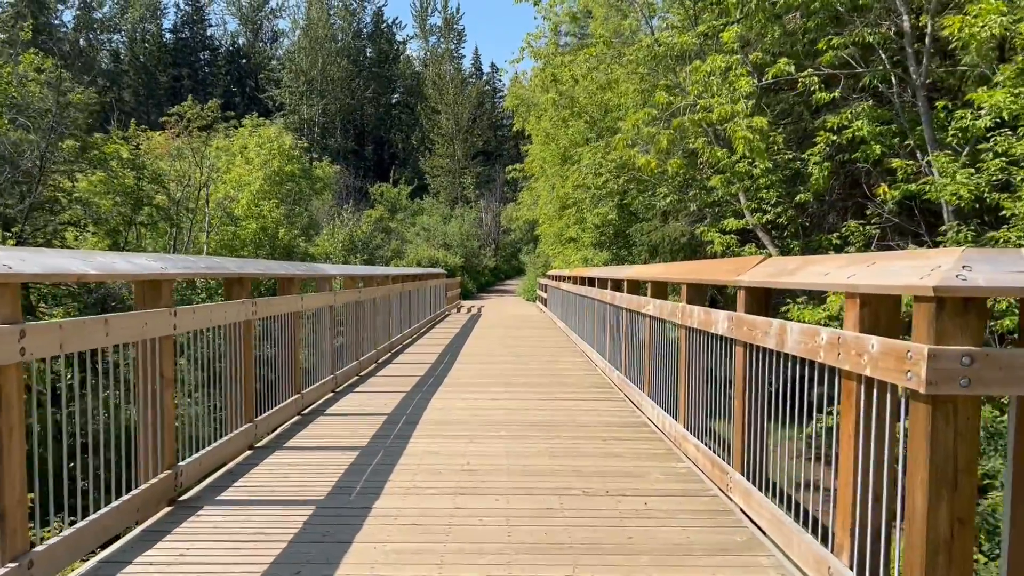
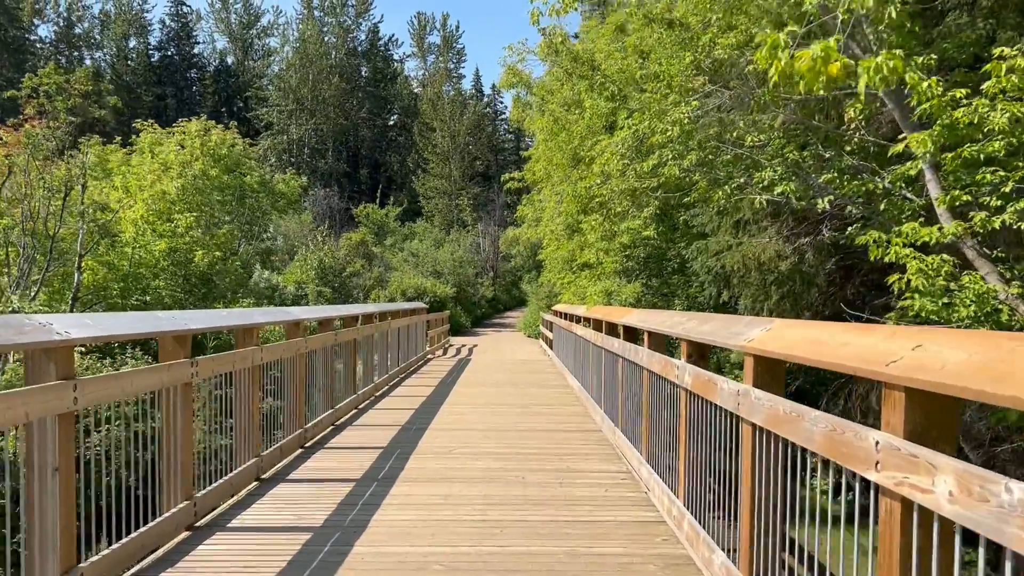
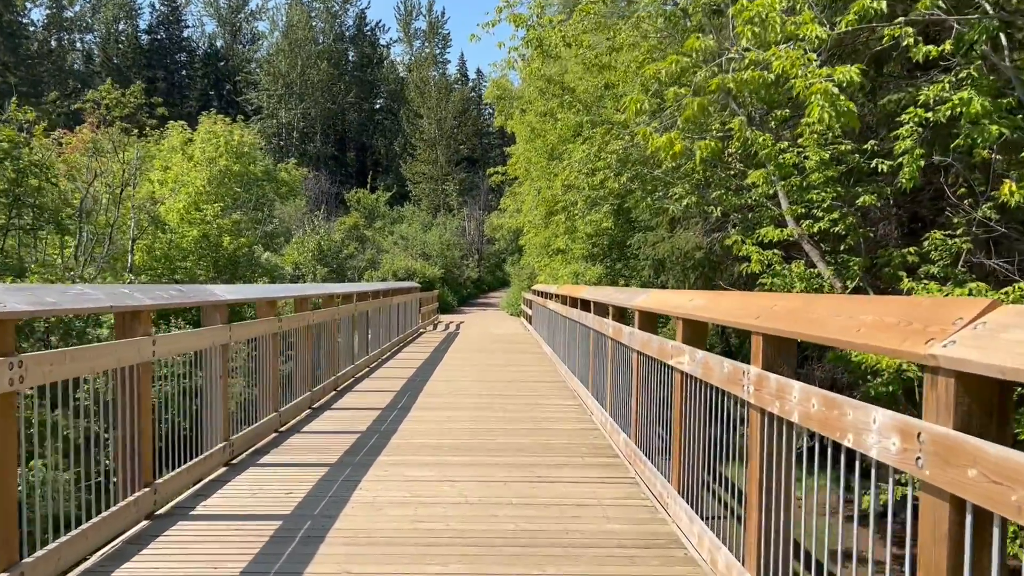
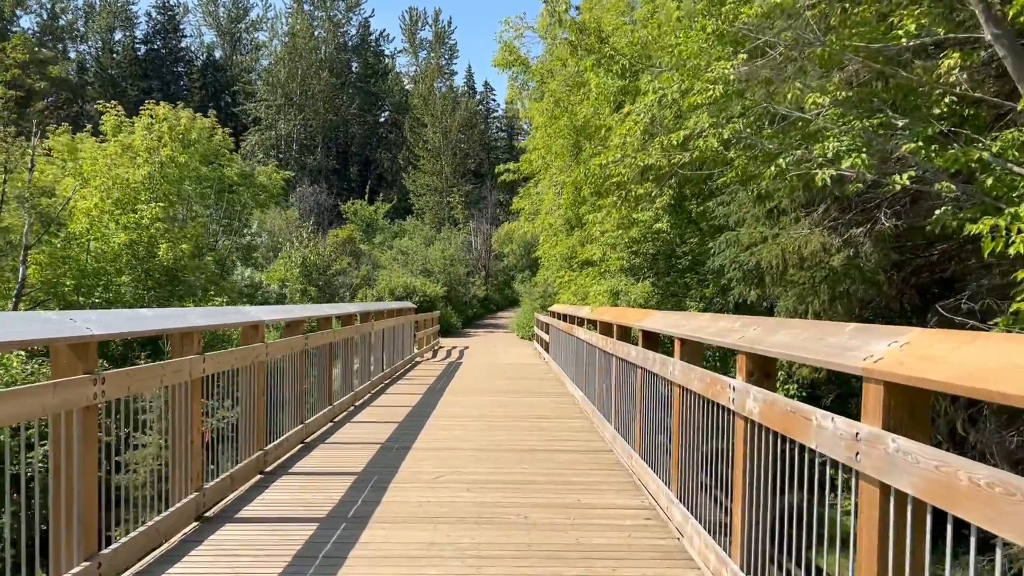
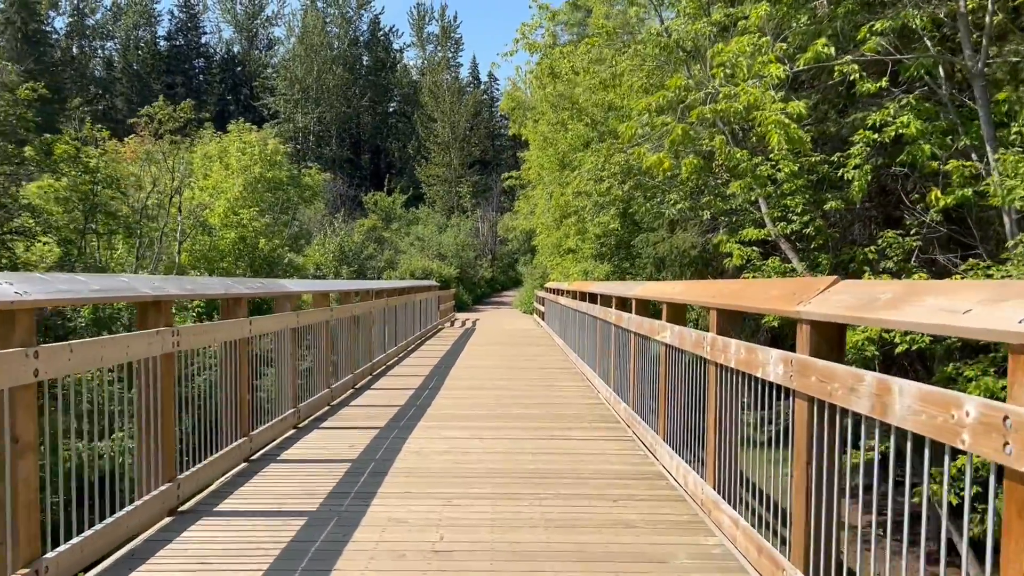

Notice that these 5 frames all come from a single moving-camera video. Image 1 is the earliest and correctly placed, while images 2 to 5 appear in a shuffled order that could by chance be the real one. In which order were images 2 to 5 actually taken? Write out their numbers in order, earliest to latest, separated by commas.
5, 3, 2, 4
